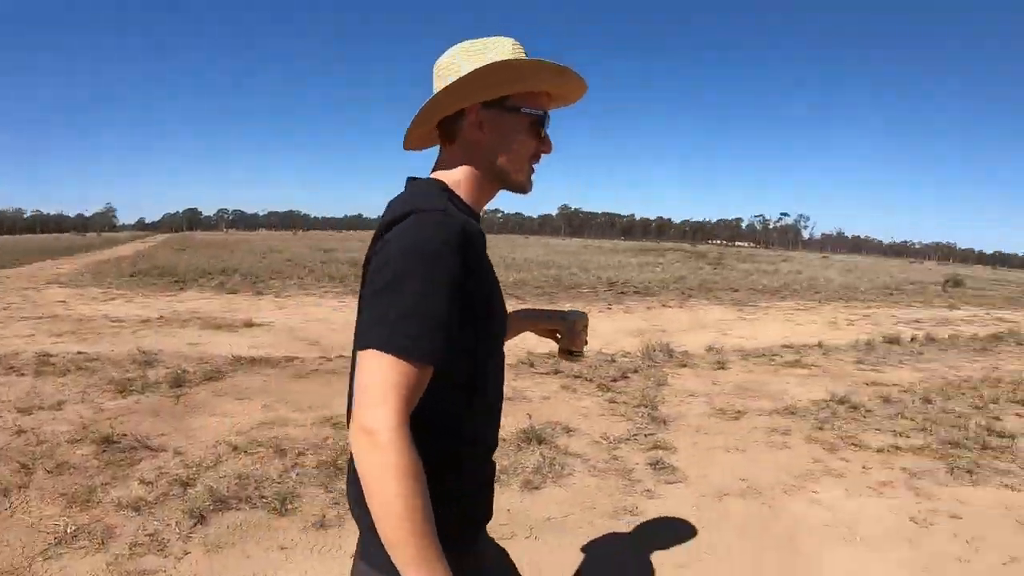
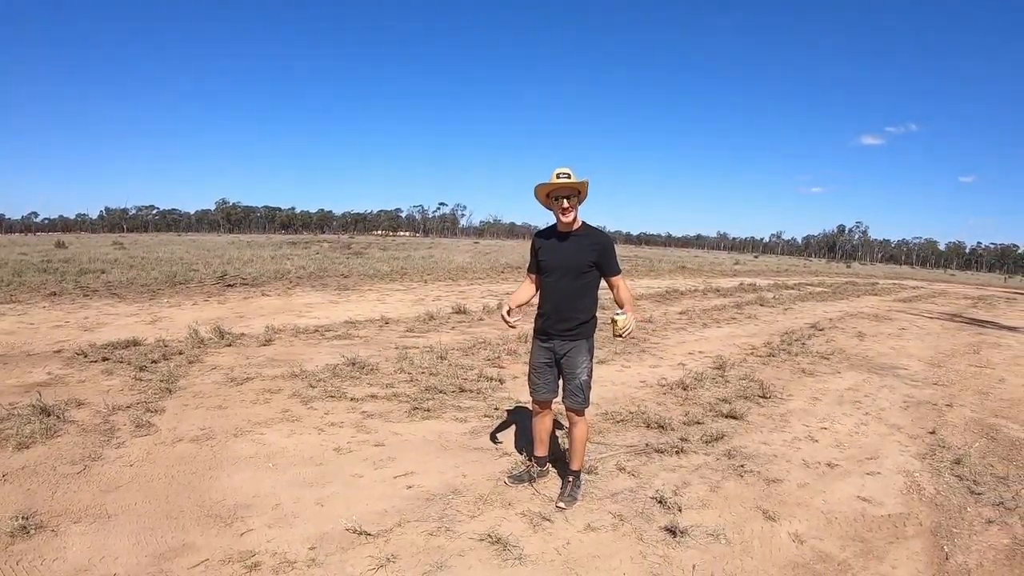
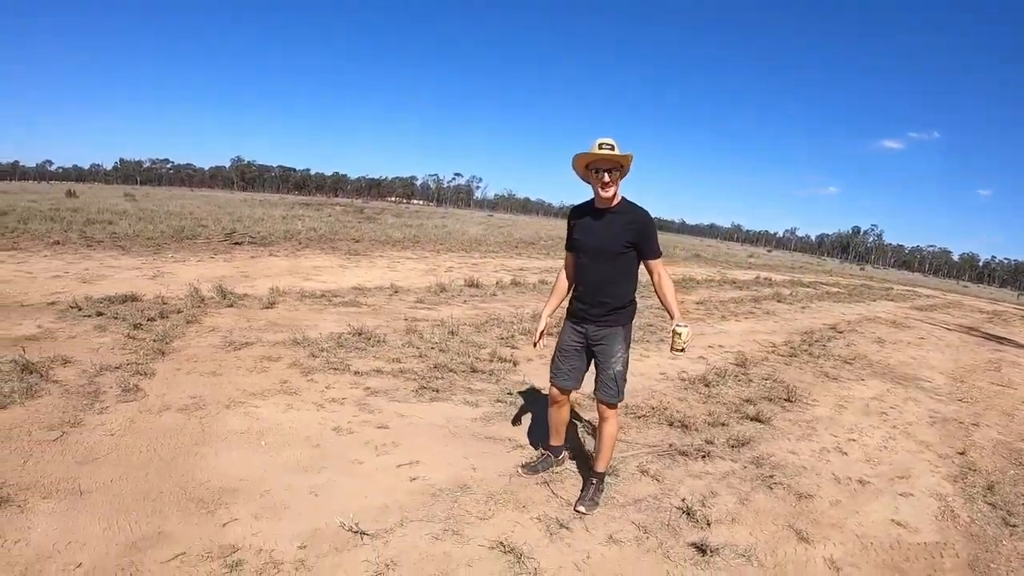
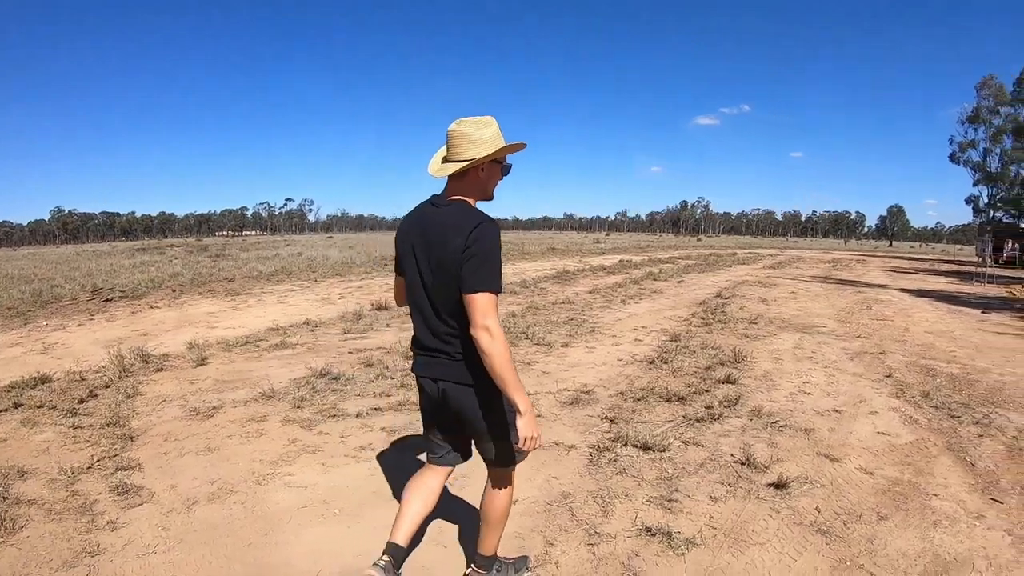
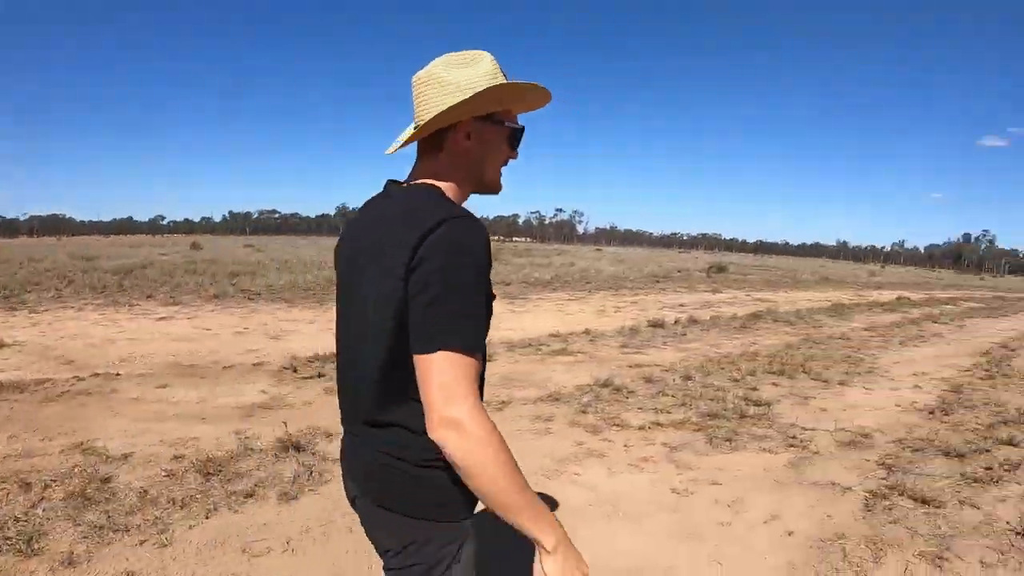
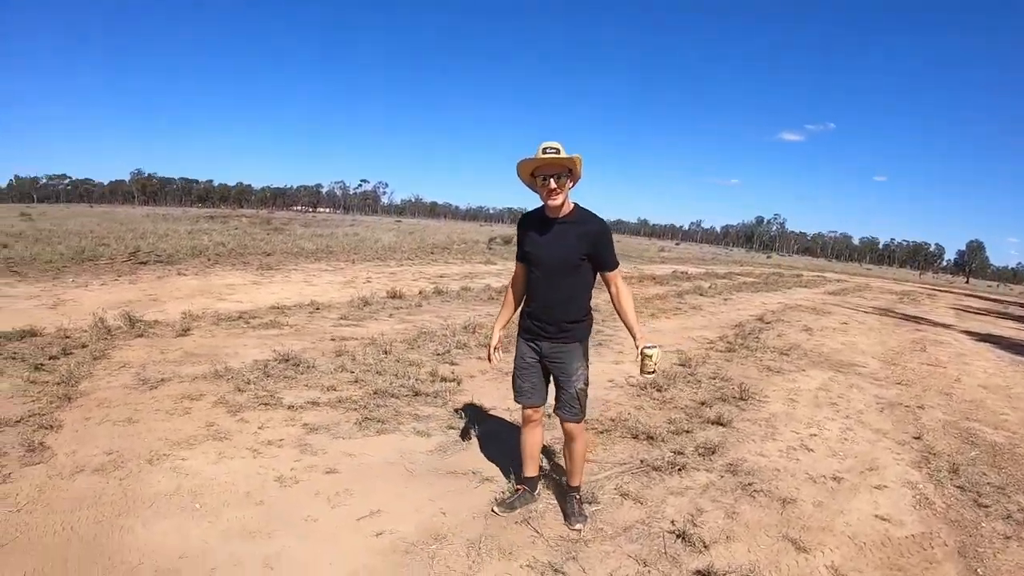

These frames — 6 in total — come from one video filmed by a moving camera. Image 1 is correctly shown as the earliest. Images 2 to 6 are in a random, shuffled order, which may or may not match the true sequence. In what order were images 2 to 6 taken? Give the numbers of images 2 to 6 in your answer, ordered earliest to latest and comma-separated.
5, 4, 6, 3, 2
